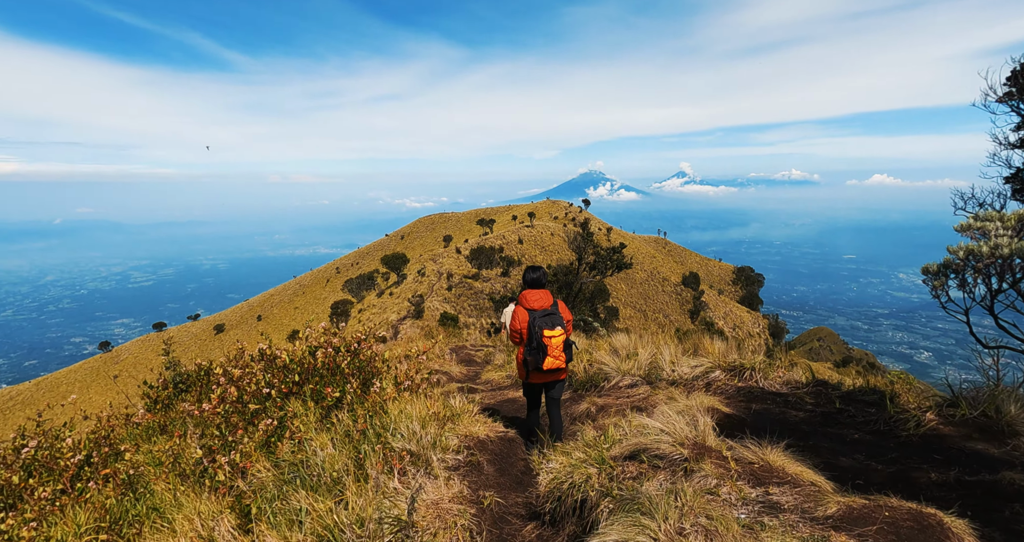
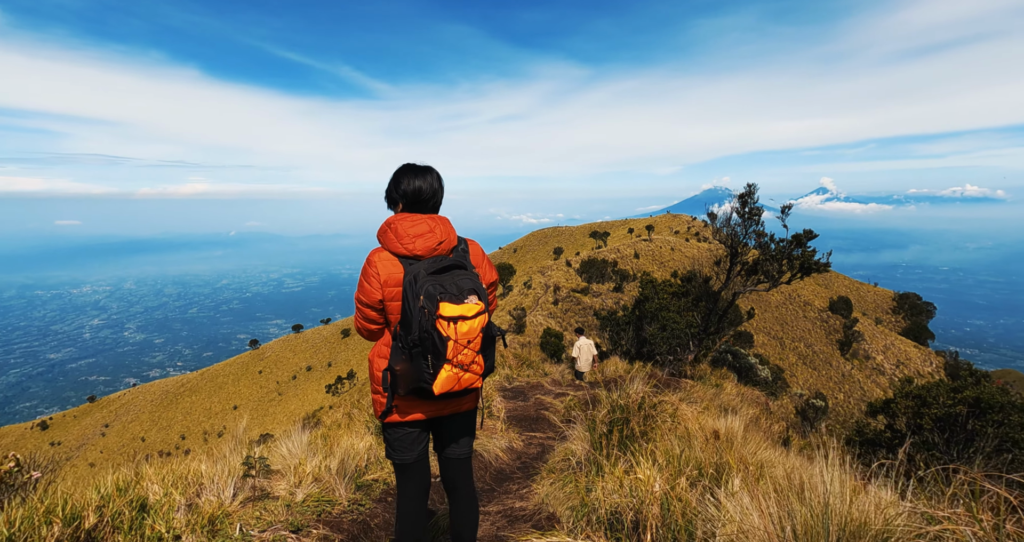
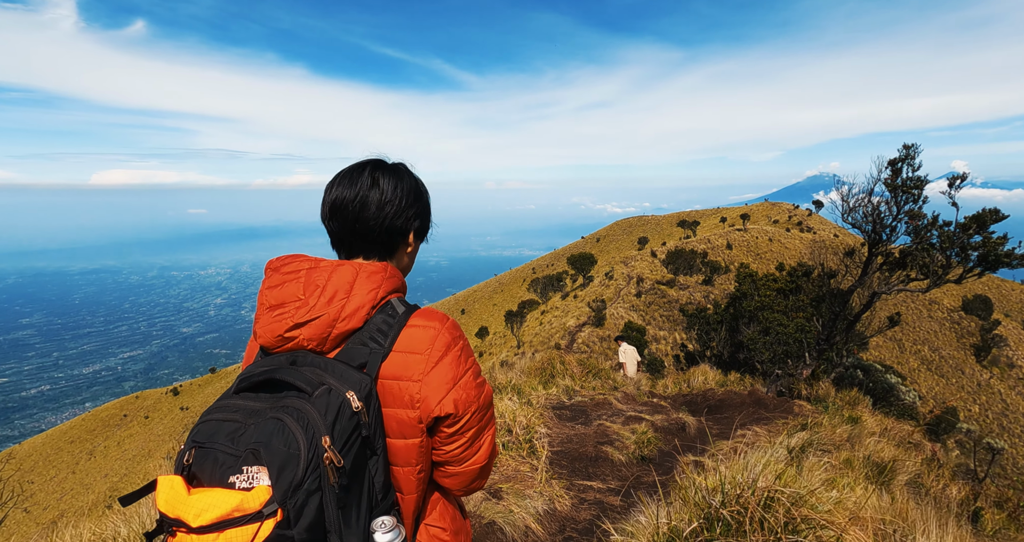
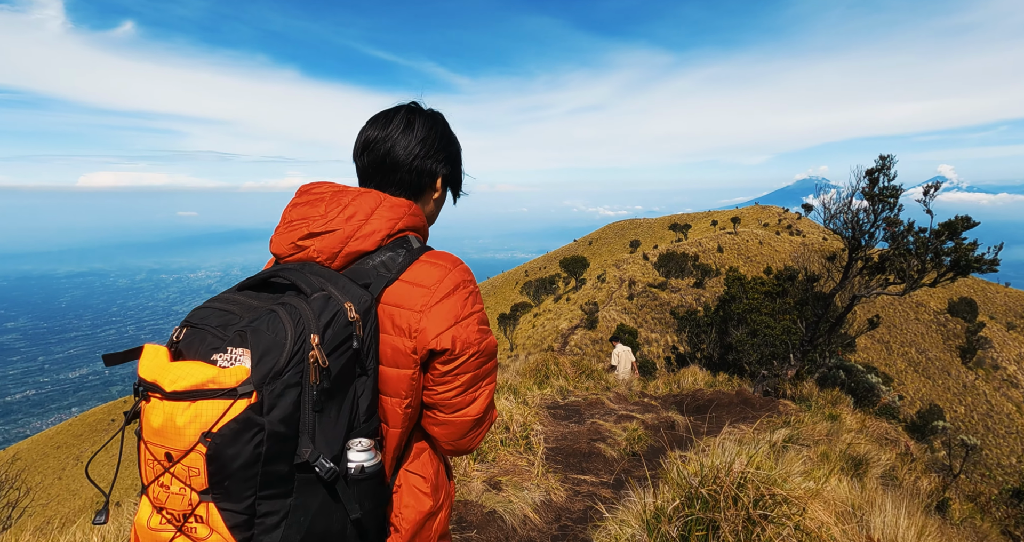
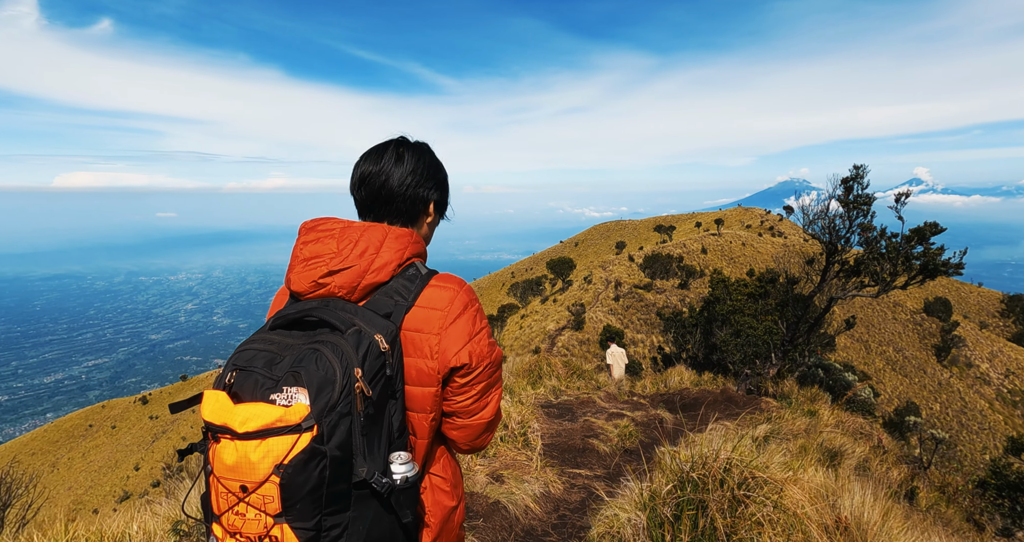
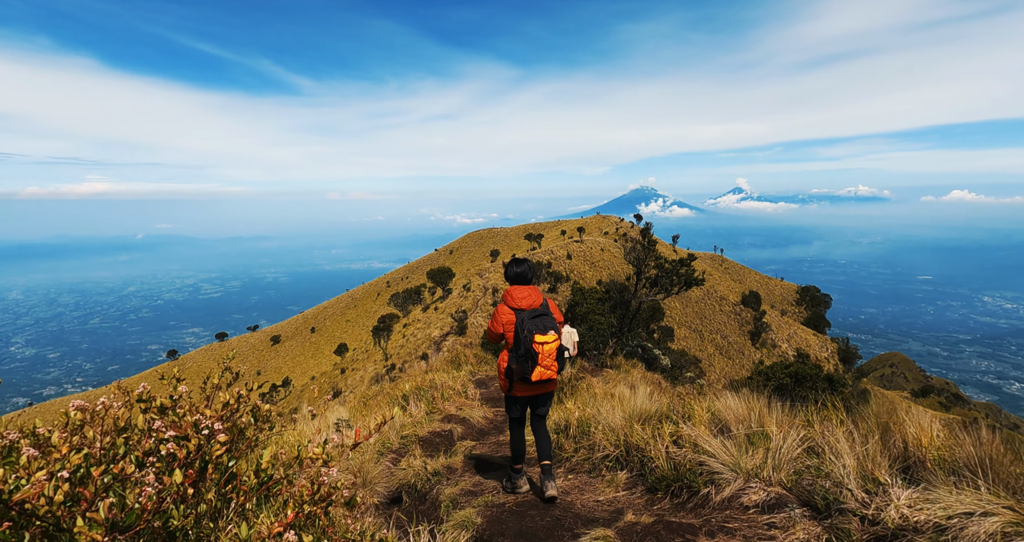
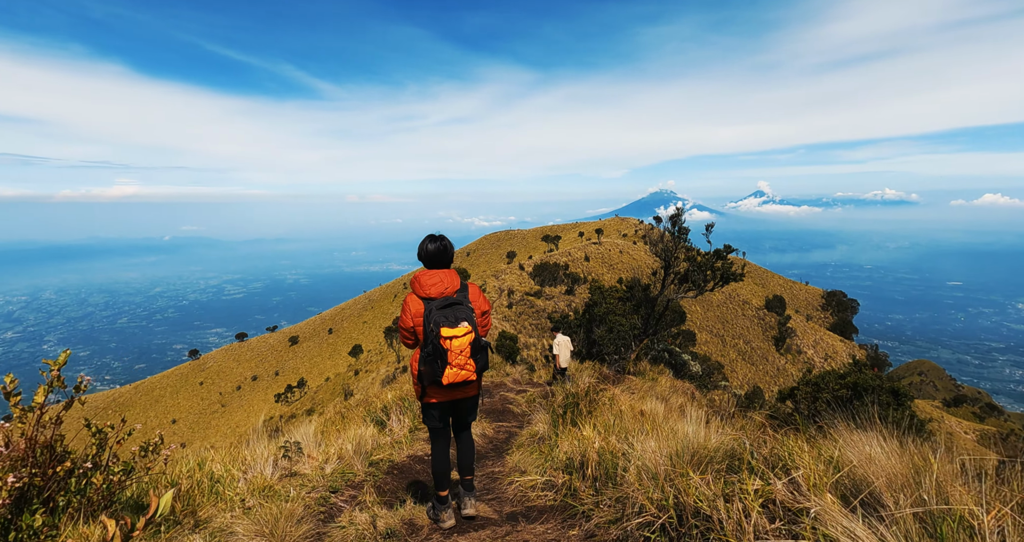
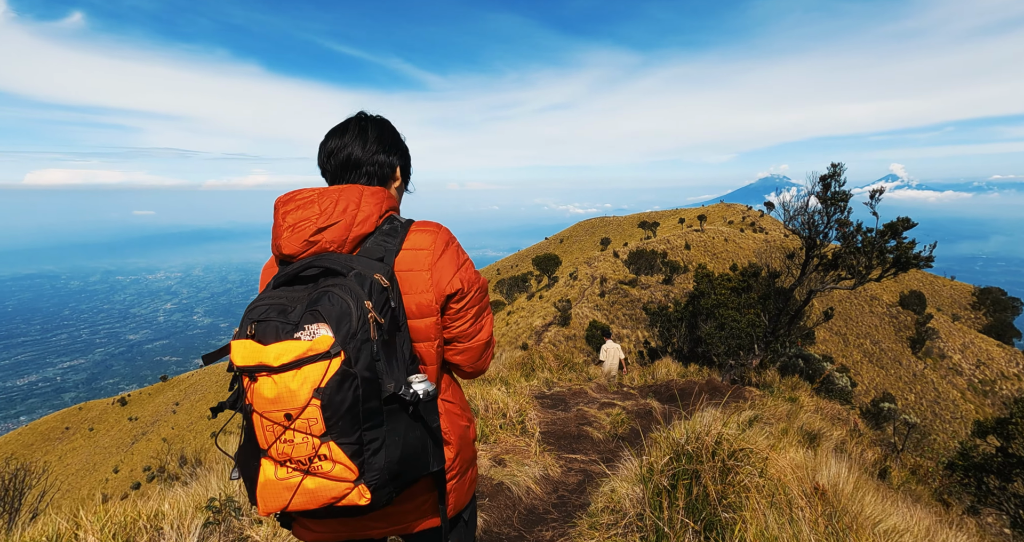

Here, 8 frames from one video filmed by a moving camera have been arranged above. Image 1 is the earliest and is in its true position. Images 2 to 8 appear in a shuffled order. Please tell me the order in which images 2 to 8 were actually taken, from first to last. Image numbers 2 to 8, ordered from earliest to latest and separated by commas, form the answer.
6, 7, 2, 8, 5, 4, 3
